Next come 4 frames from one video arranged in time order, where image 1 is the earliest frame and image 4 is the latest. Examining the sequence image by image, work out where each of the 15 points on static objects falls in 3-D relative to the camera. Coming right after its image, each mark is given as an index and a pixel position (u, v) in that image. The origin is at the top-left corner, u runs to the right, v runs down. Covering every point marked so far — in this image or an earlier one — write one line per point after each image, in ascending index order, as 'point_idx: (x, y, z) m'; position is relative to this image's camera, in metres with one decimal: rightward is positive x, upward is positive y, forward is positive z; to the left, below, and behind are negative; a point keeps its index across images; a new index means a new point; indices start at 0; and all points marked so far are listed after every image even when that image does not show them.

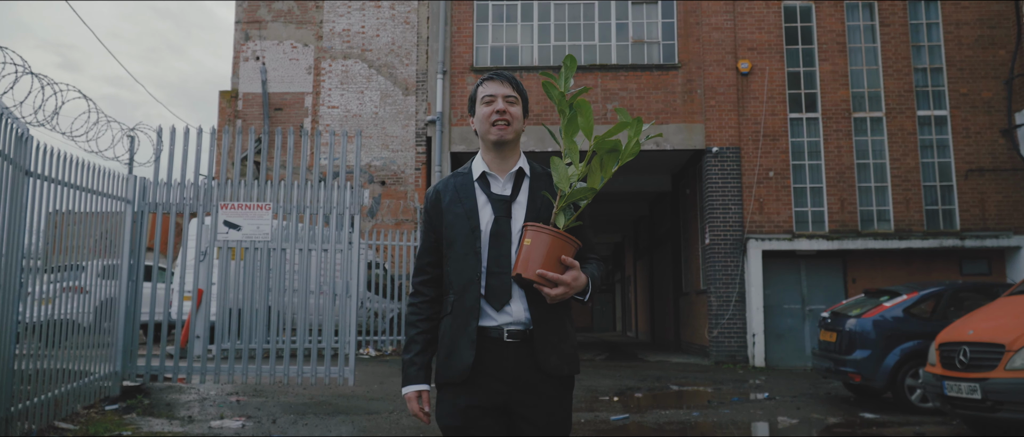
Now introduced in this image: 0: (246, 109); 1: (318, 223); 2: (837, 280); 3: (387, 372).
0: (-6.3, +2.6, +17.0) m
1: (-2.2, 0.0, +7.8) m
2: (+5.6, -1.1, +12.6) m
3: (-1.6, -2.0, +9.6) m
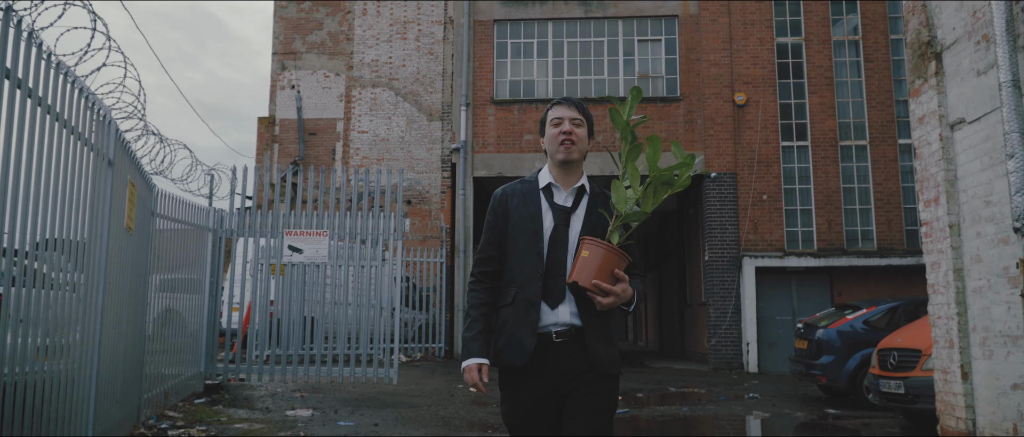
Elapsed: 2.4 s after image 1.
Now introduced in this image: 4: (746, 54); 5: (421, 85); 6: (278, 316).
0: (-5.9, +2.2, +18.5) m
1: (-2.0, -0.3, +9.2) m
2: (+5.9, -1.4, +13.7) m
3: (-1.4, -2.3, +10.9) m
4: (+4.6, +3.3, +14.3) m
5: (-2.3, +3.3, +18.1) m
6: (-3.0, -1.2, +8.9) m
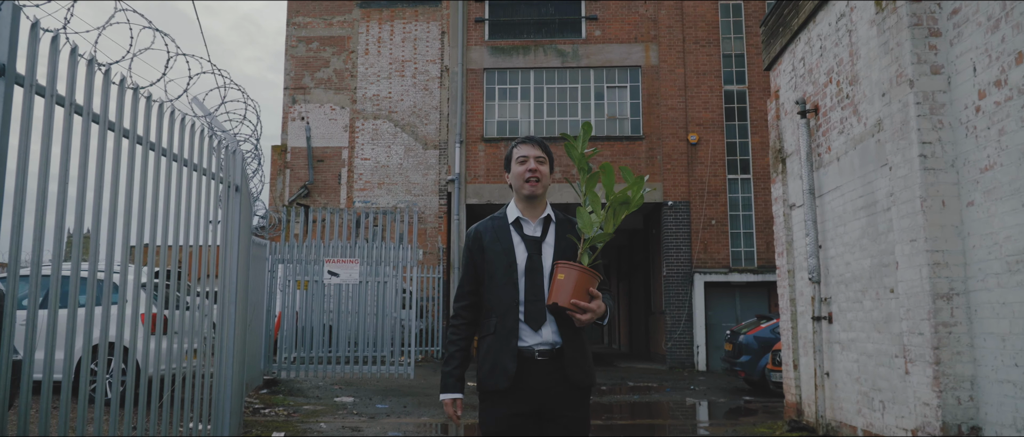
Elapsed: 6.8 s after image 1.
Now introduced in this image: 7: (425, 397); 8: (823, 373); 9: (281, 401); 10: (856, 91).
0: (-6.2, +1.7, +20.7) m
1: (-2.1, -0.8, +11.5) m
2: (+5.6, -1.9, +16.3) m
3: (-1.6, -2.8, +13.3) m
4: (+4.3, +2.8, +16.8) m
5: (-2.7, +2.8, +20.4) m
6: (-3.1, -1.7, +11.3) m
7: (-1.2, -2.5, +10.1) m
8: (+2.7, -1.3, +6.2) m
9: (-2.9, -2.3, +9.2) m
10: (+2.7, +1.0, +5.7) m
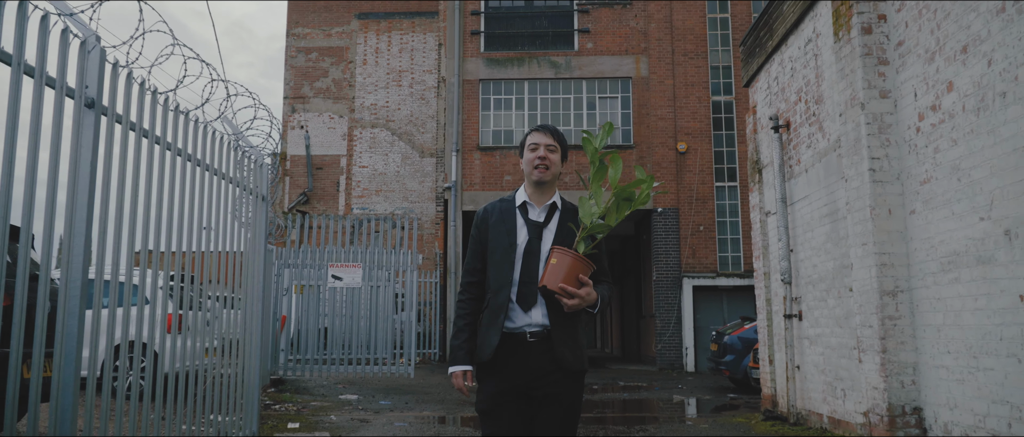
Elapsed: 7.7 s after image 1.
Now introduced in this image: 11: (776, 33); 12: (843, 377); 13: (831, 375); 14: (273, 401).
0: (-6.4, +1.5, +21.2) m
1: (-2.2, -0.9, +12.1) m
2: (+5.5, -2.1, +16.9) m
3: (-1.7, -2.9, +13.8) m
4: (+4.2, +2.6, +17.4) m
5: (-2.8, +2.7, +21.0) m
6: (-3.2, -1.8, +11.8) m
7: (-1.3, -2.6, +10.6) m
8: (+2.6, -1.4, +6.8) m
9: (-3.0, -2.4, +9.7) m
10: (+2.7, +0.9, +6.3) m
11: (+2.6, +1.8, +7.2) m
12: (+2.7, -1.3, +5.9) m
13: (+2.7, -1.3, +6.1) m
14: (-3.1, -2.3, +9.3) m
